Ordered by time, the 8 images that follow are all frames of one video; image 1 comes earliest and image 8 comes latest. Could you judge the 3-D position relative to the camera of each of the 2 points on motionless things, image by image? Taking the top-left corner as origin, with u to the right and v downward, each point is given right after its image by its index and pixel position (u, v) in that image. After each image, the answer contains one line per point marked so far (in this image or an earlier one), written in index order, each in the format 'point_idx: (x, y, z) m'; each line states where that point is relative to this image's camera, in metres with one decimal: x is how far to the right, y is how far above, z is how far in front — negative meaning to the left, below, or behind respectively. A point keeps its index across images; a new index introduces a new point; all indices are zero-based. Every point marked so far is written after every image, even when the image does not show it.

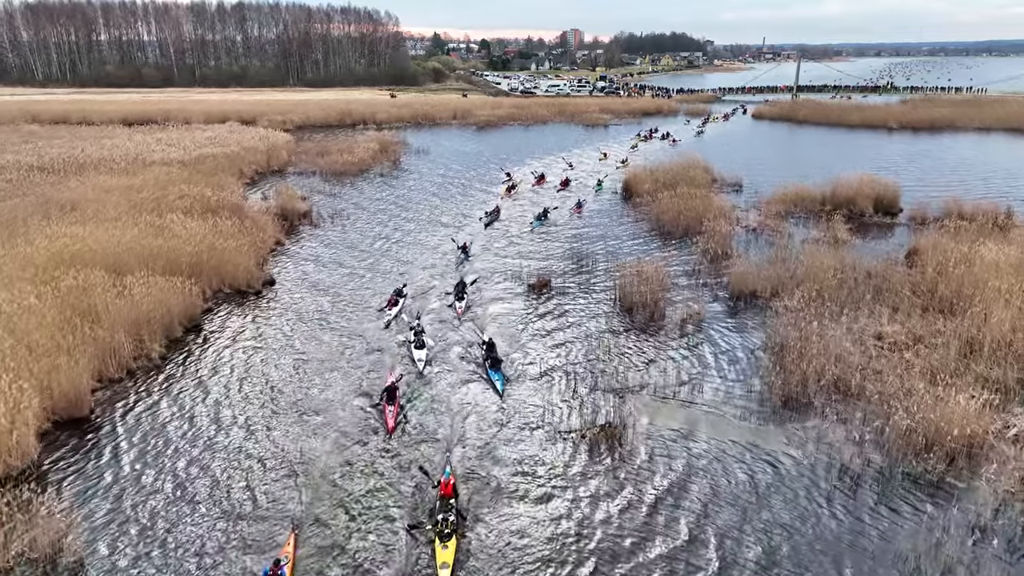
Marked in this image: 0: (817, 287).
0: (+8.5, +0.1, +19.3) m
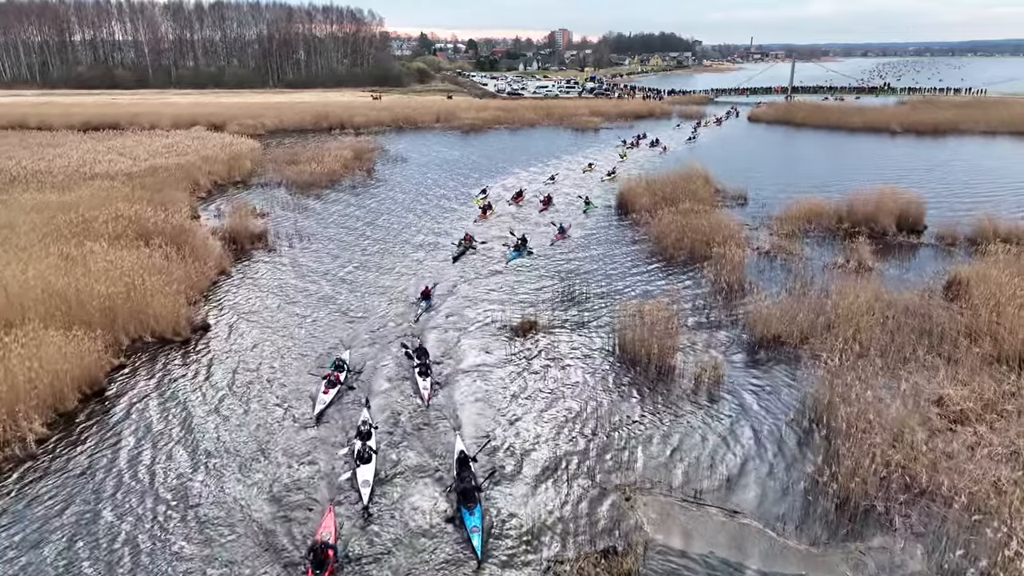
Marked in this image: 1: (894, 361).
0: (+8.0, -1.0, +16.2) m
1: (+8.5, -1.6, +15.3) m
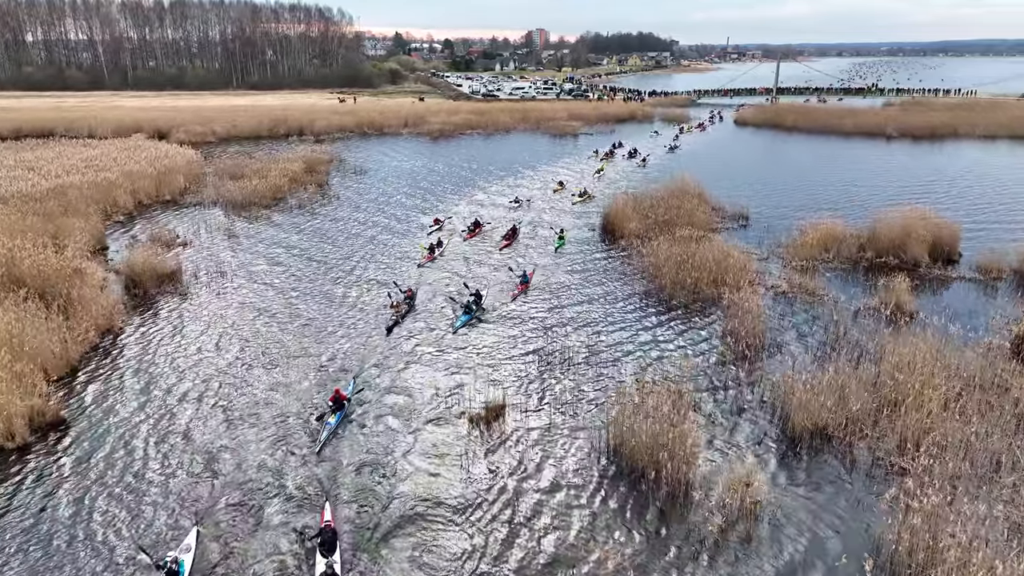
0: (+7.3, -2.4, +12.1) m
1: (+7.8, -3.0, +11.2) m
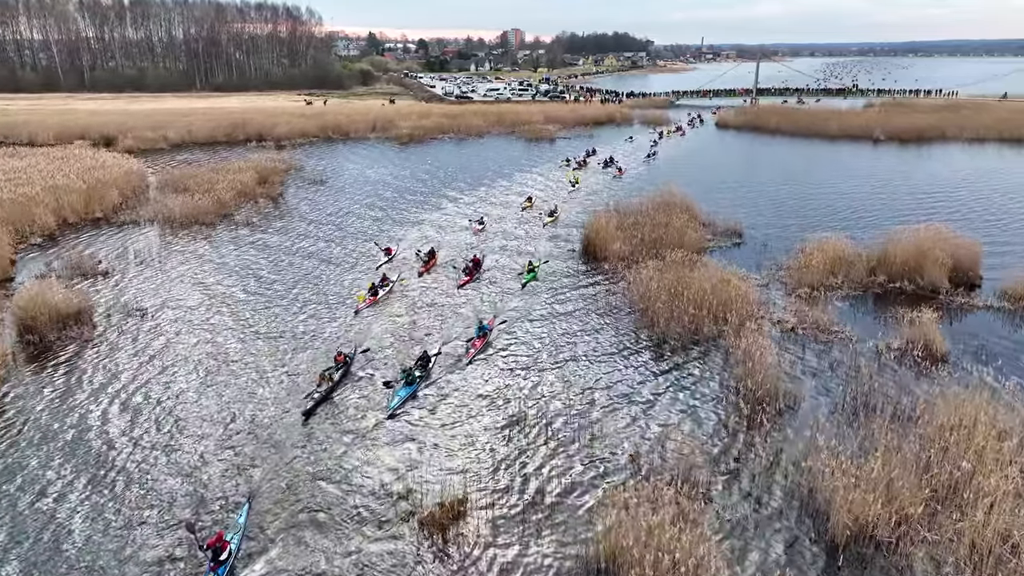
0: (+6.8, -3.3, +9.5) m
1: (+7.3, -3.9, +8.6) m
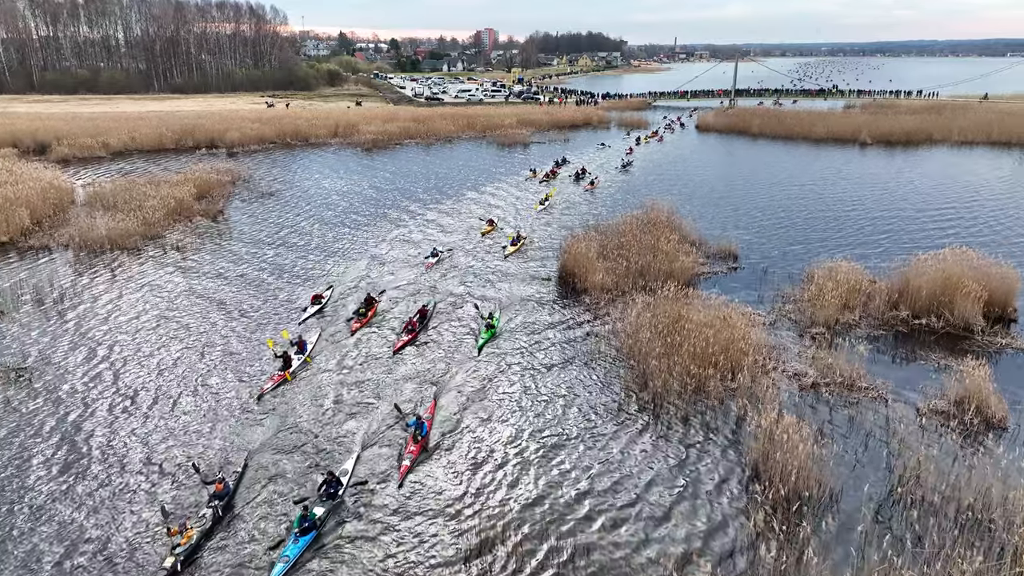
0: (+6.3, -4.3, +6.5) m
1: (+6.8, -4.9, +5.6) m
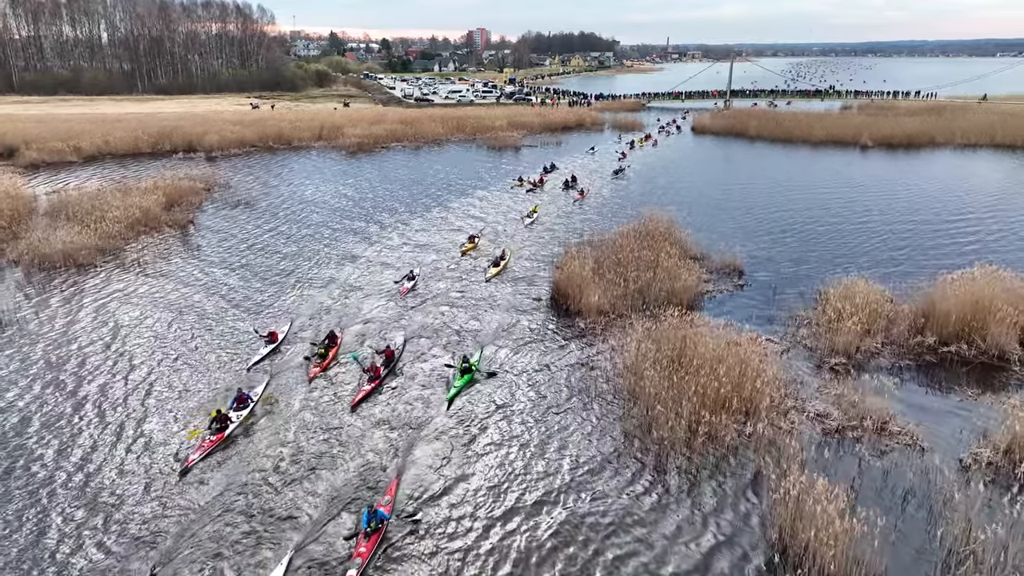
0: (+6.1, -4.9, +4.8) m
1: (+6.7, -5.5, +3.9) m
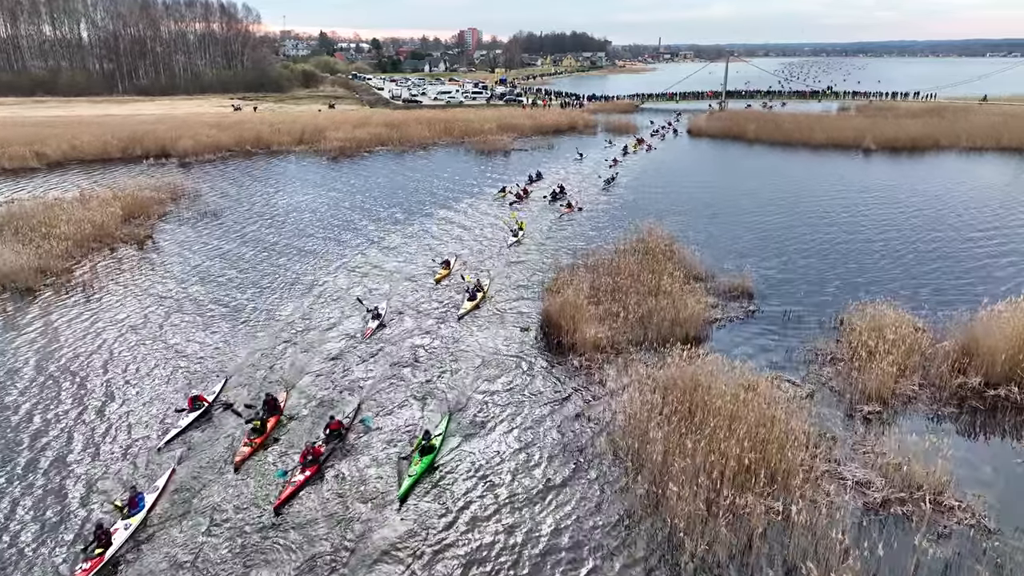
0: (+5.9, -5.6, +2.7) m
1: (+6.5, -6.2, +1.8) m
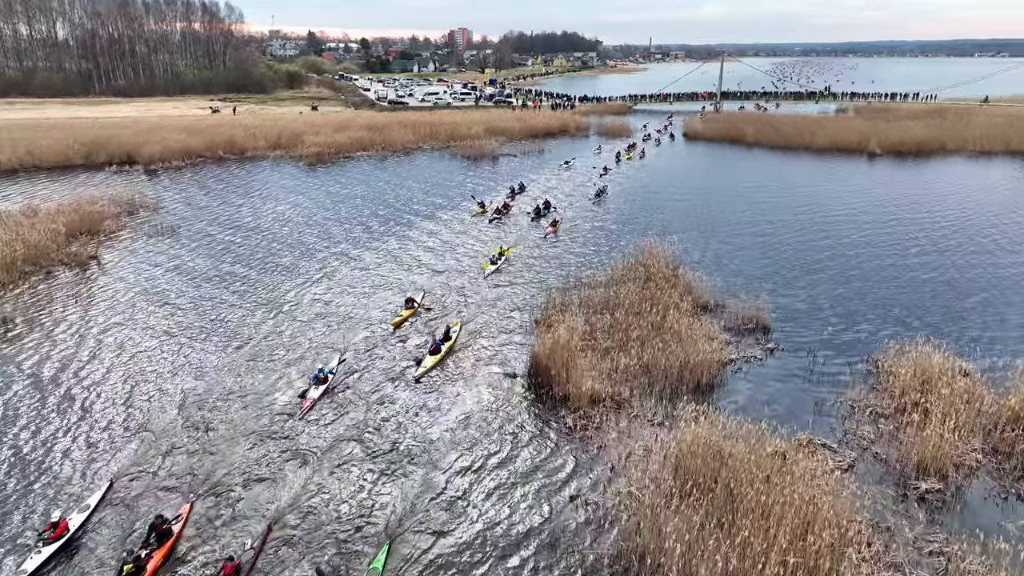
0: (+5.7, -6.5, +0.2) m
1: (+6.3, -7.1, -0.7) m
